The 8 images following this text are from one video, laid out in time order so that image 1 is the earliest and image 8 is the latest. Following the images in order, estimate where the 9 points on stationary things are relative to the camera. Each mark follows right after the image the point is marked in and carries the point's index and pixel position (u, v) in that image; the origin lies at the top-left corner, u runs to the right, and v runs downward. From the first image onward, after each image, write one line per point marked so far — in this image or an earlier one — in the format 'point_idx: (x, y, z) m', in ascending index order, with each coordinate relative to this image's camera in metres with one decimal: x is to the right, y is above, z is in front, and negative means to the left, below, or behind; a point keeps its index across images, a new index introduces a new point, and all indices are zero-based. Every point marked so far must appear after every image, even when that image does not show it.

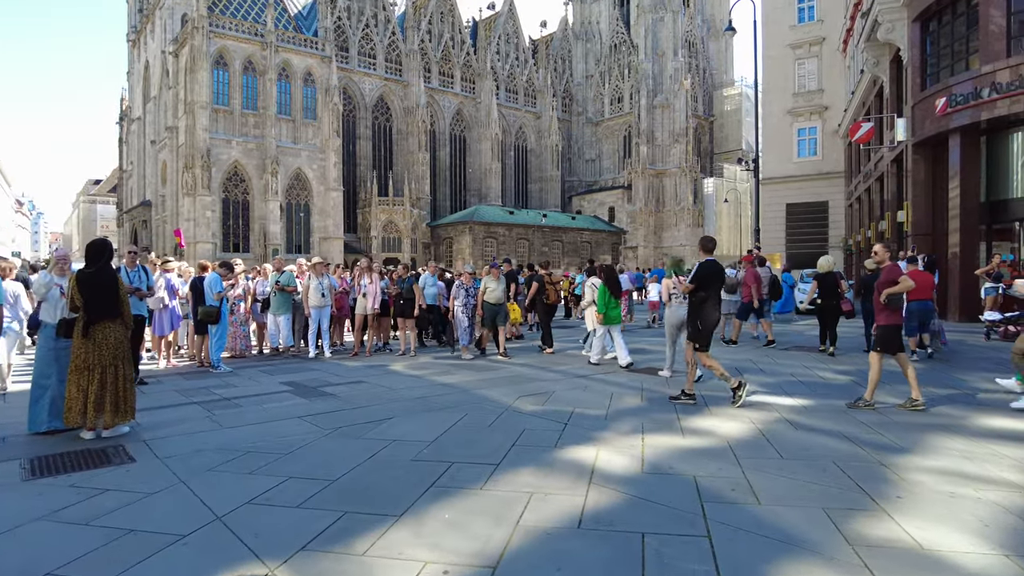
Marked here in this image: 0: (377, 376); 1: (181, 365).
0: (-1.9, -1.3, +9.4) m
1: (-5.7, -1.3, +11.3) m
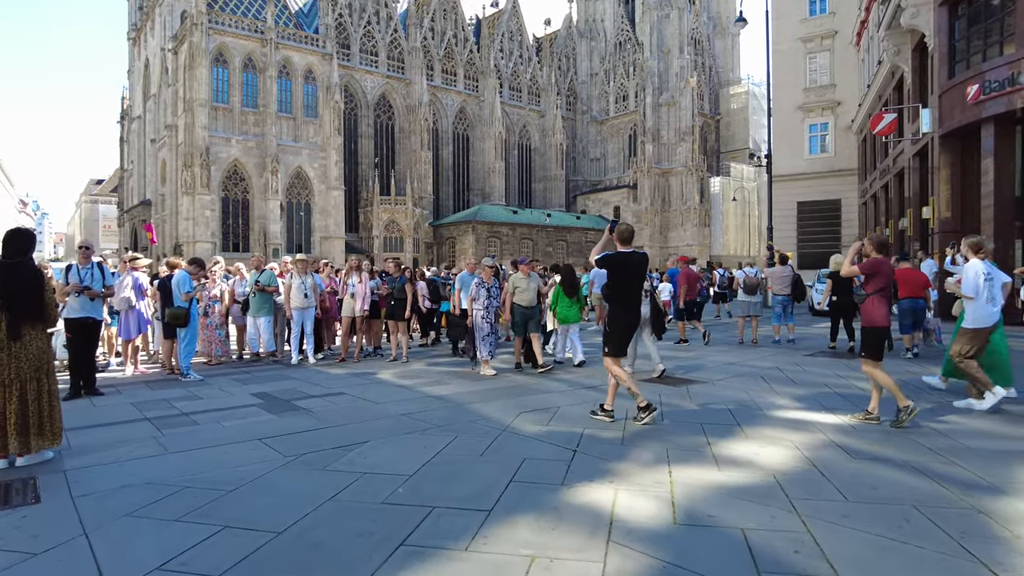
0: (-1.9, -1.3, +8.3) m
1: (-5.7, -1.3, +10.3) m
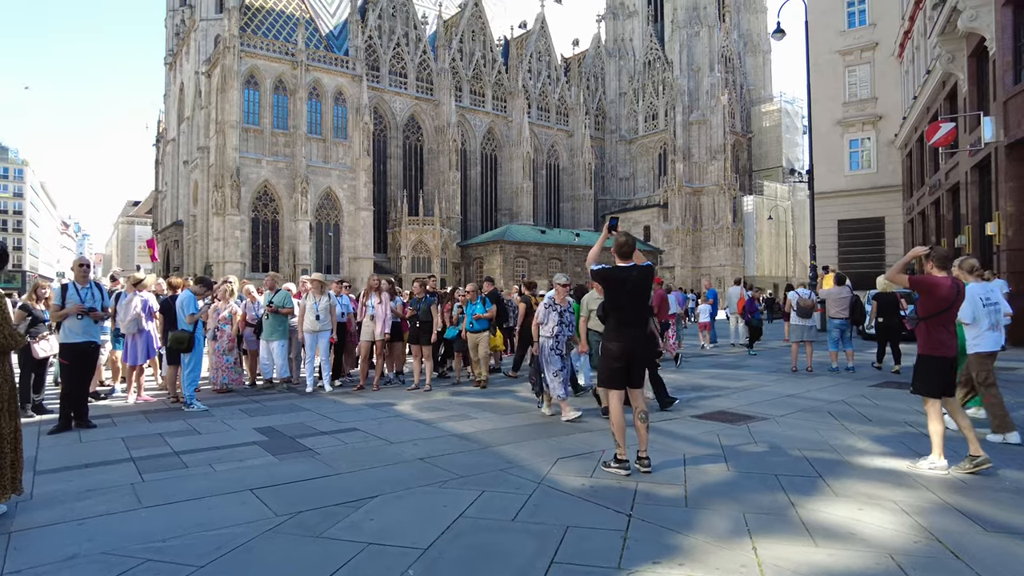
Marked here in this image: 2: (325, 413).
0: (-1.5, -1.5, +7.4) m
1: (-5.2, -1.6, +9.6) m
2: (-2.3, -1.5, +8.2) m
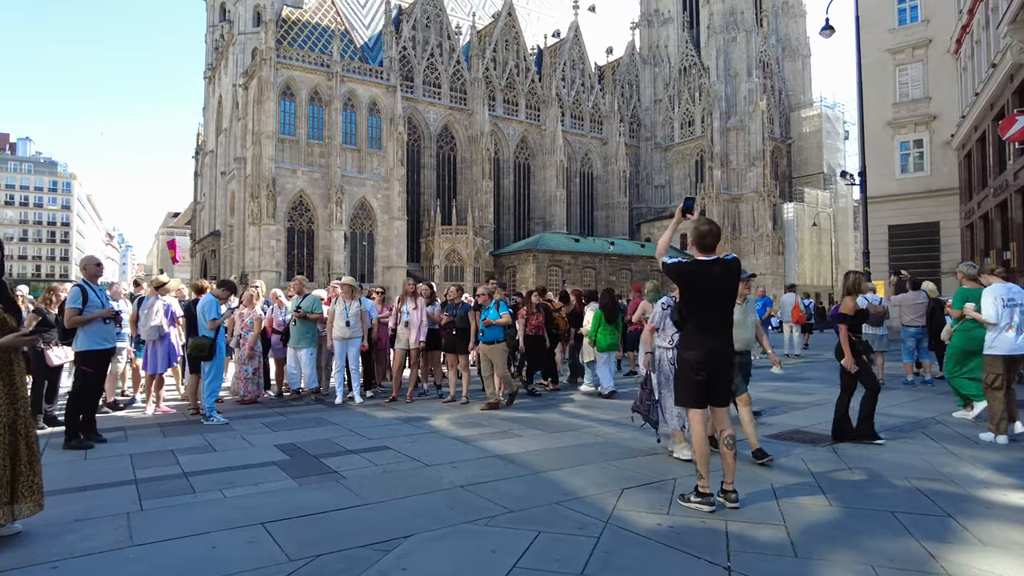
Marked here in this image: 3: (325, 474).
0: (-1.0, -1.5, +6.7) m
1: (-4.6, -1.7, +9.0) m
2: (-1.8, -1.6, +7.4) m
3: (-1.5, -1.5, +5.4) m
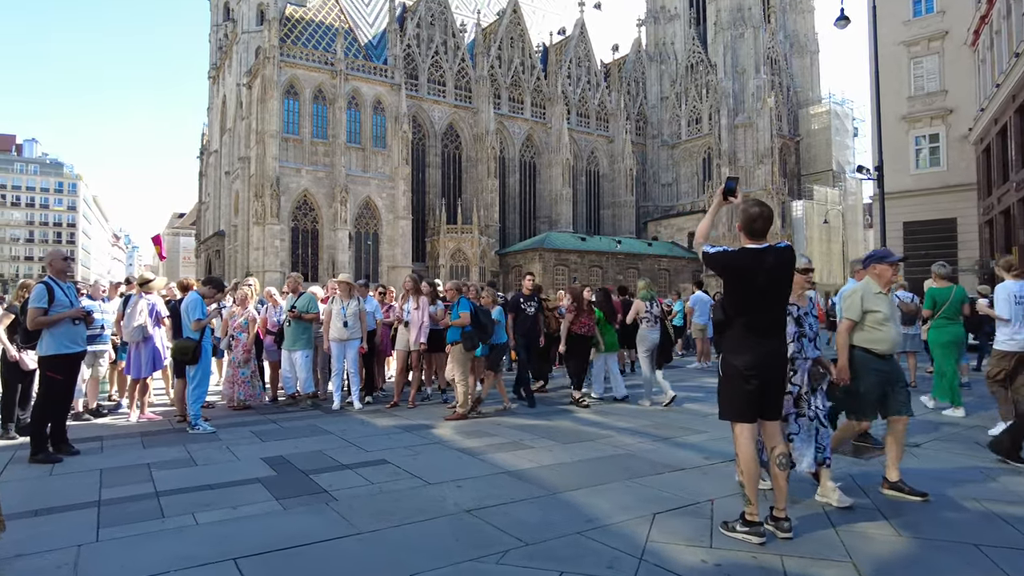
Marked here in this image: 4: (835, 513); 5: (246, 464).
0: (-0.9, -1.5, +6.0) m
1: (-4.5, -1.7, +8.4) m
2: (-1.7, -1.5, +6.8) m
3: (-1.4, -1.5, +4.8) m
4: (+2.1, -1.5, +4.3) m
5: (-2.3, -1.5, +5.8) m
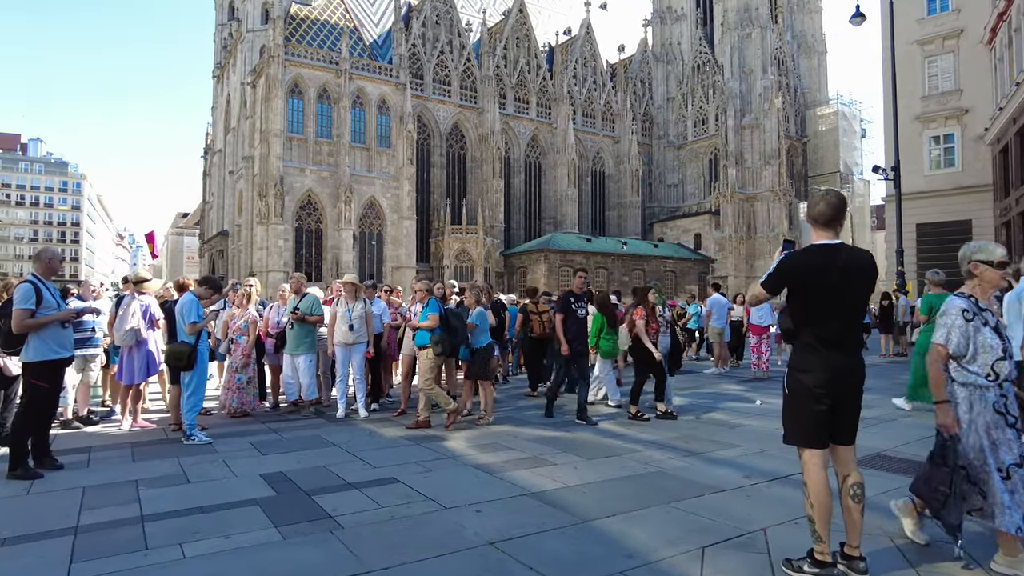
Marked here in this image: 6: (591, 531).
0: (-0.8, -1.5, +5.5) m
1: (-4.3, -1.7, +7.9) m
2: (-1.5, -1.6, +6.3) m
3: (-1.3, -1.5, +4.3) m
4: (+2.3, -1.5, +3.8) m
5: (-2.2, -1.6, +5.3) m
6: (+0.5, -1.5, +4.0) m
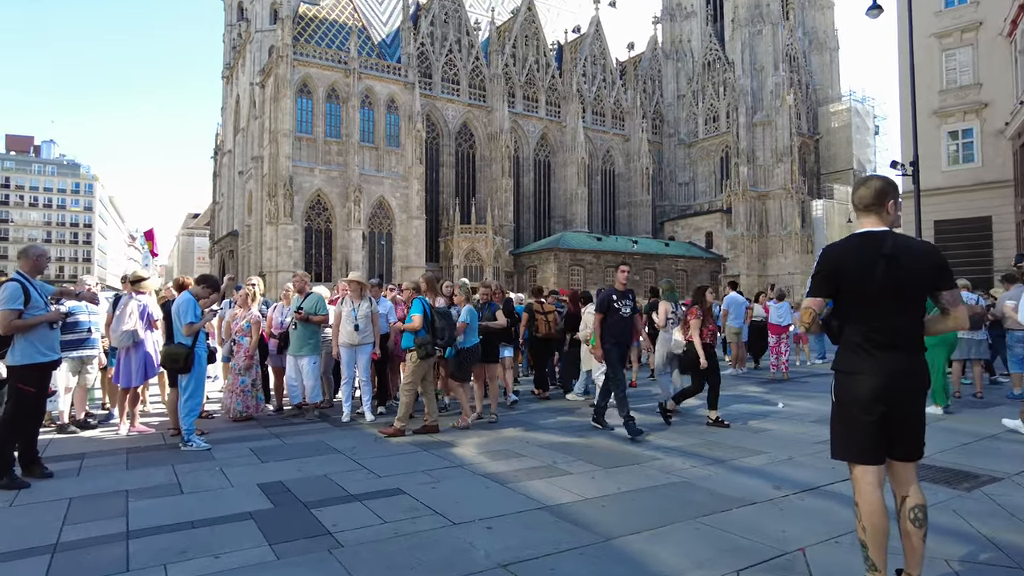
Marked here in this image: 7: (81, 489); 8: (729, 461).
0: (-0.7, -1.5, +5.2) m
1: (-4.2, -1.7, +7.6) m
2: (-1.4, -1.5, +6.0) m
3: (-1.2, -1.5, +3.9) m
4: (+2.3, -1.5, +3.4) m
5: (-2.1, -1.5, +5.0) m
6: (+0.6, -1.4, +3.7) m
7: (-3.4, -1.6, +5.3) m
8: (+1.9, -1.5, +5.9) m
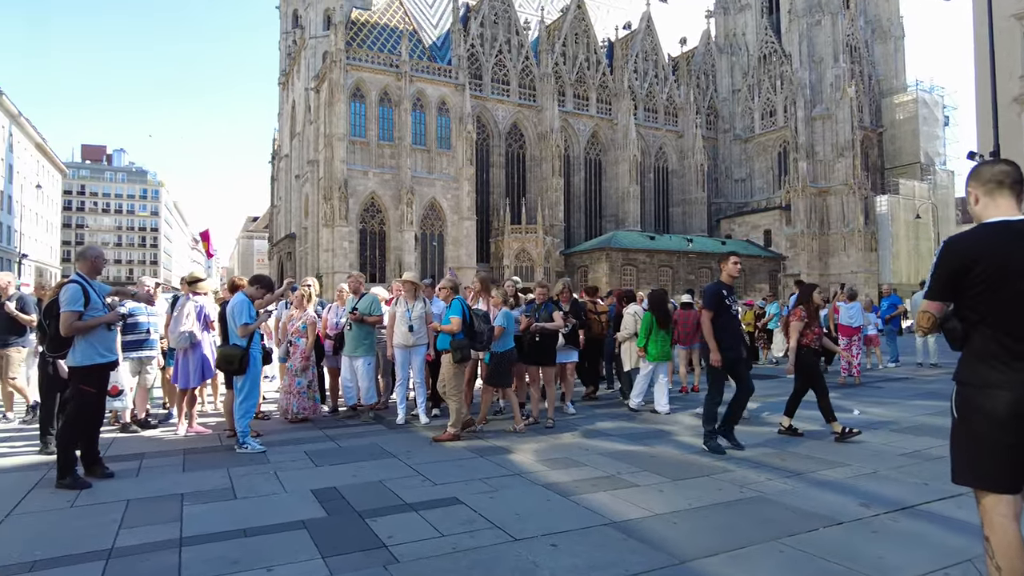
0: (-0.2, -1.5, +5.0) m
1: (-3.5, -1.7, +7.6) m
2: (-0.9, -1.5, +5.8) m
3: (-0.8, -1.5, +3.7) m
4: (+2.7, -1.5, +3.0) m
5: (-1.6, -1.5, +4.8) m
6: (+0.9, -1.4, +3.3) m
7: (-3.0, -1.6, +5.2) m
8: (+2.4, -1.5, +5.5) m
